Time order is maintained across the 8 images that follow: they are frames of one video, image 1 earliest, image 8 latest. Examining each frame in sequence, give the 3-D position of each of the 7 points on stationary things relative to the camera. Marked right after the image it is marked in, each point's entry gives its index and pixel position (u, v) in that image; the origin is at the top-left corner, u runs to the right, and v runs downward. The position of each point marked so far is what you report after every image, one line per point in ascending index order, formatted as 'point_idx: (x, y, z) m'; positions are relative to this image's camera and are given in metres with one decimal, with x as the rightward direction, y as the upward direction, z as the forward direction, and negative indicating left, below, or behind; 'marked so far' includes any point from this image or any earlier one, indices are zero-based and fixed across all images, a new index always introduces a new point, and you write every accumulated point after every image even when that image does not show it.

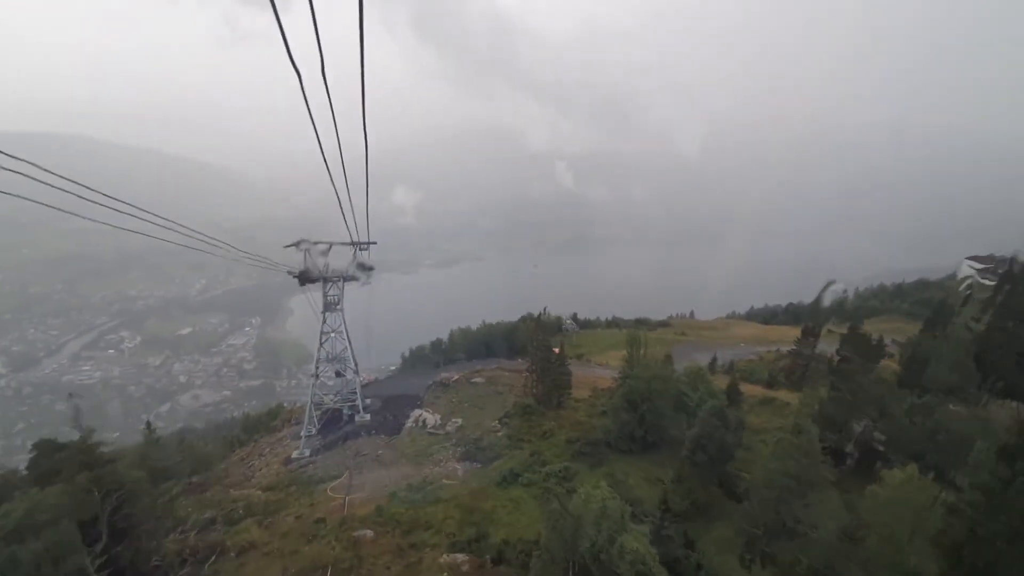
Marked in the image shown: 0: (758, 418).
0: (+9.7, -5.2, +19.5) m
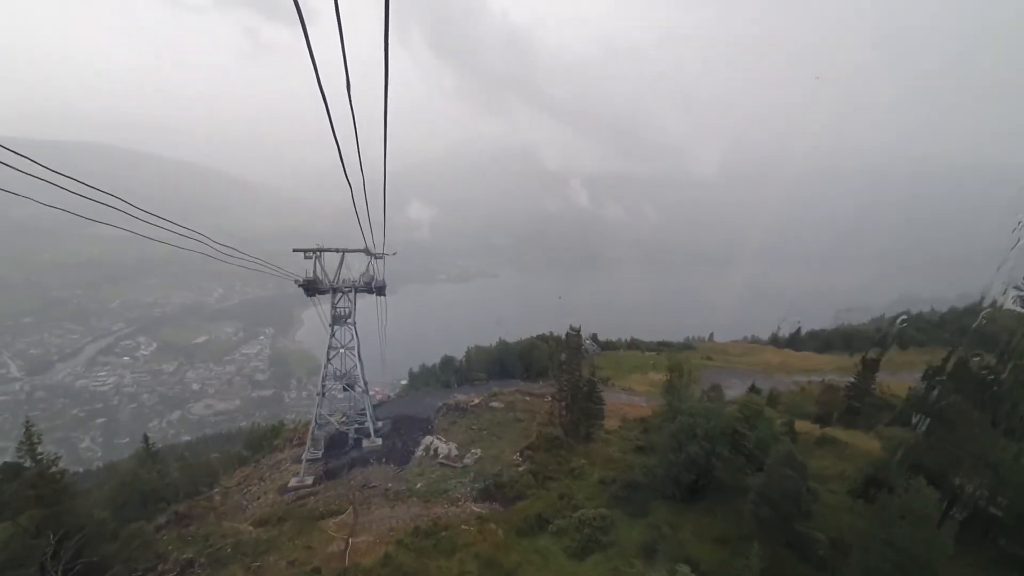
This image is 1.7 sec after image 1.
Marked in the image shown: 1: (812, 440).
0: (+10.5, -6.0, +16.9) m
1: (+11.5, -5.8, +19.3) m
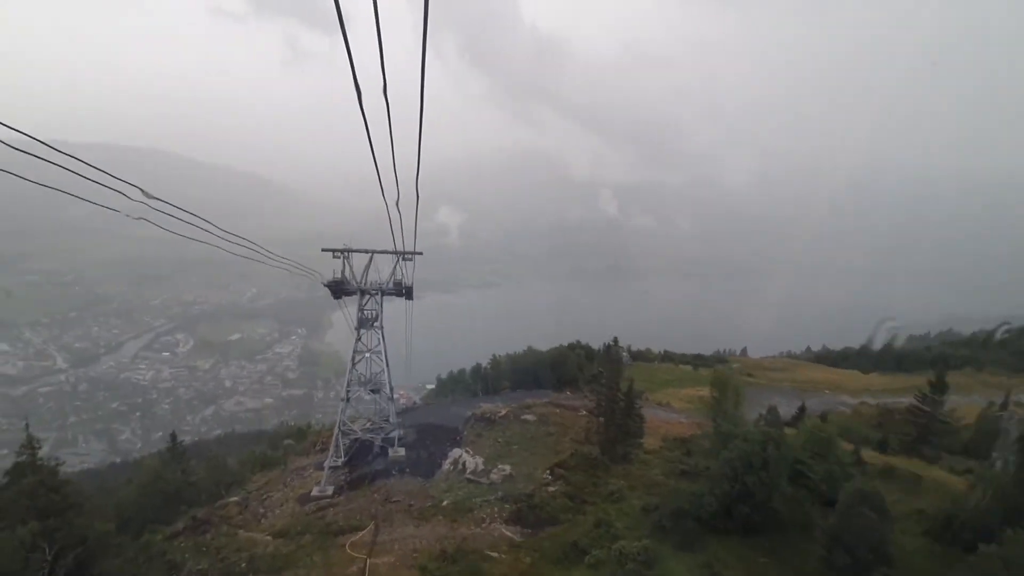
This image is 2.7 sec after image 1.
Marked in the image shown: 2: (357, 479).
0: (+11.5, -6.4, +15.1) m
1: (+12.7, -6.3, +17.4) m
2: (-6.0, -7.4, +19.5) m
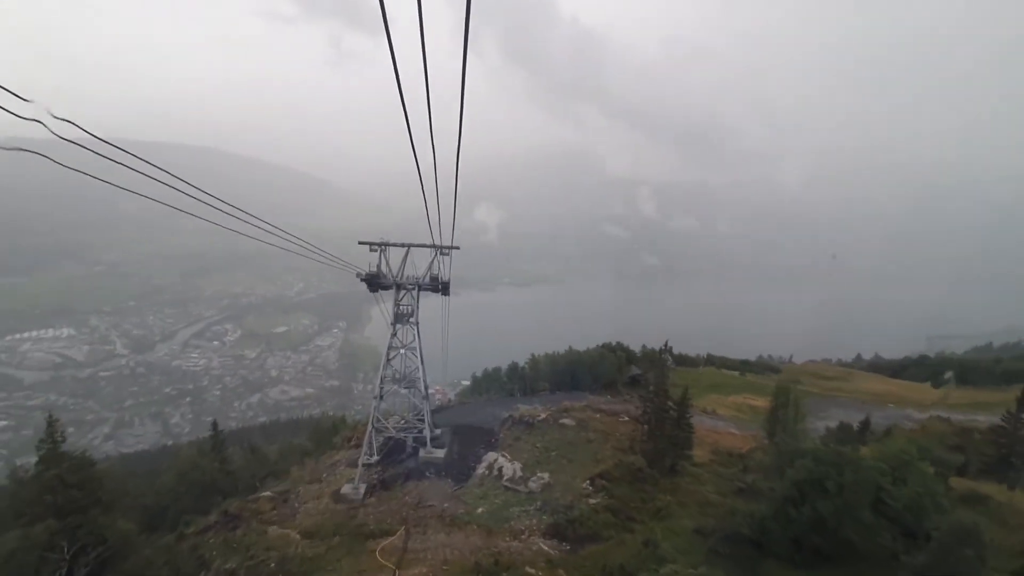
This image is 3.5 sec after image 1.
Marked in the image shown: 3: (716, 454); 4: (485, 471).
0: (+12.6, -6.6, +13.2) m
1: (+13.9, -6.5, +15.4) m
2: (-4.6, -7.2, +18.8) m
3: (+8.0, -6.5, +19.6) m
4: (-1.0, -6.6, +18.0) m
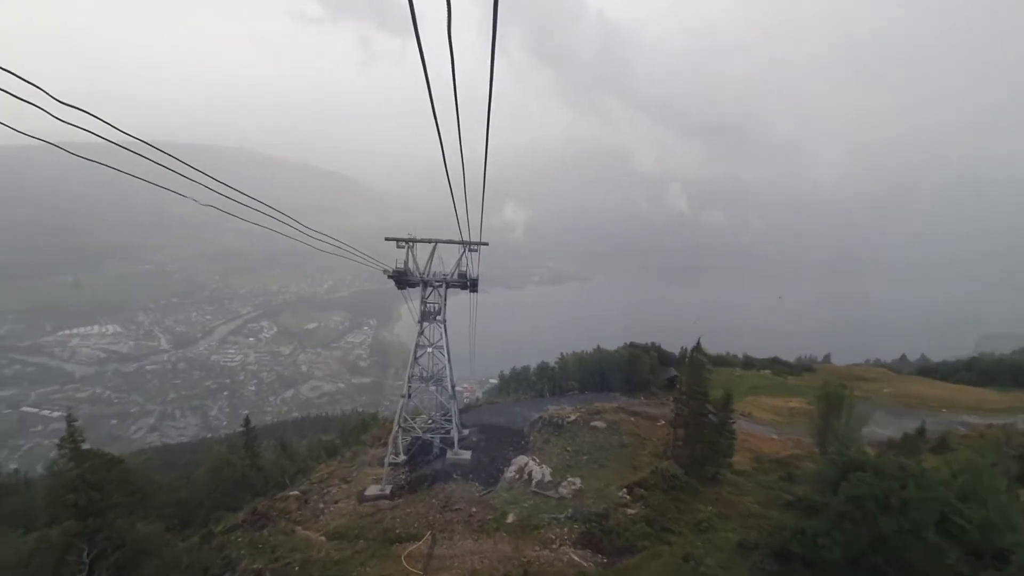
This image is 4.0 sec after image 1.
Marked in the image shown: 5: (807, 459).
0: (+13.3, -6.5, +11.8) m
1: (+14.7, -6.4, +14.0) m
2: (-3.5, -7.1, +18.4) m
3: (+9.1, -6.4, +18.5) m
4: (0.0, -6.5, +17.4) m
5: (+11.1, -6.5, +19.0) m
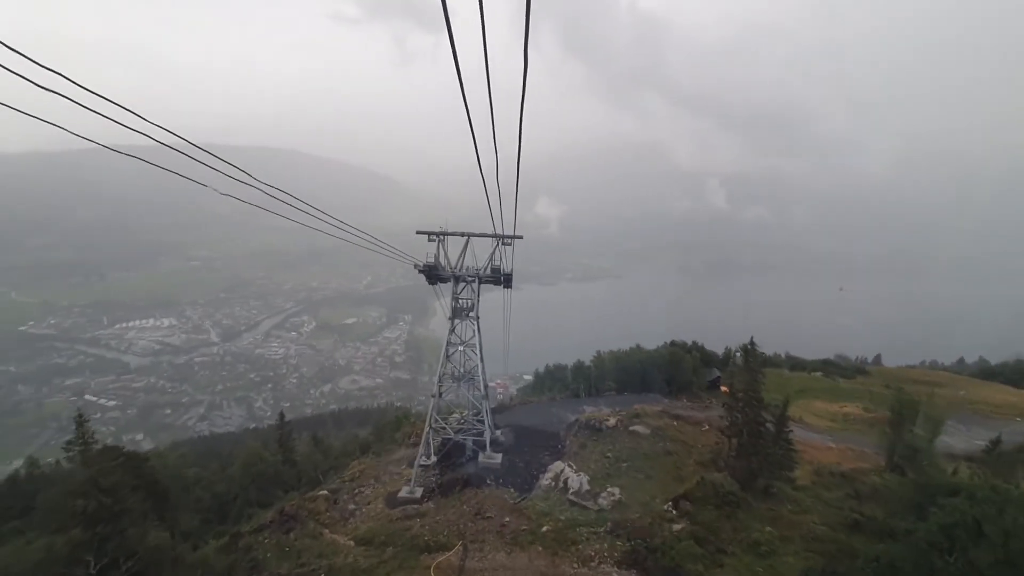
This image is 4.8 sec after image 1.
0: (+14.1, -6.4, +9.9) m
1: (+15.6, -6.3, +12.0) m
2: (-2.3, -6.9, +17.7) m
3: (+10.3, -6.3, +16.9) m
4: (+1.2, -6.3, +16.4) m
5: (+12.4, -6.4, +17.2) m
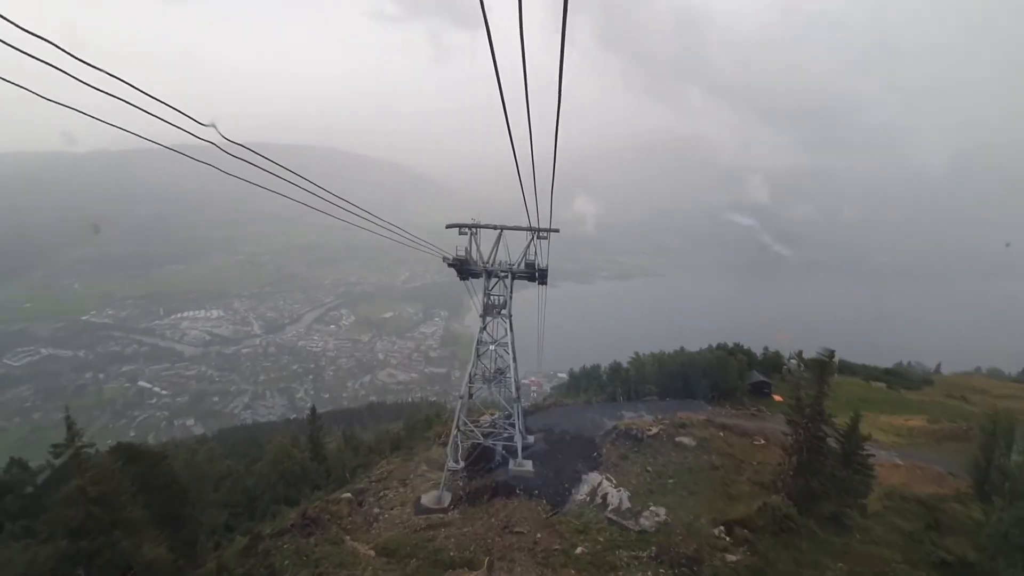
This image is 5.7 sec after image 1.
0: (+14.6, -6.5, +7.7) m
1: (+16.3, -6.4, +9.7) m
2: (-1.2, -6.7, +16.6) m
3: (+11.3, -6.3, +14.9) m
4: (+2.2, -6.2, +15.1) m
5: (+13.4, -6.4, +15.1) m
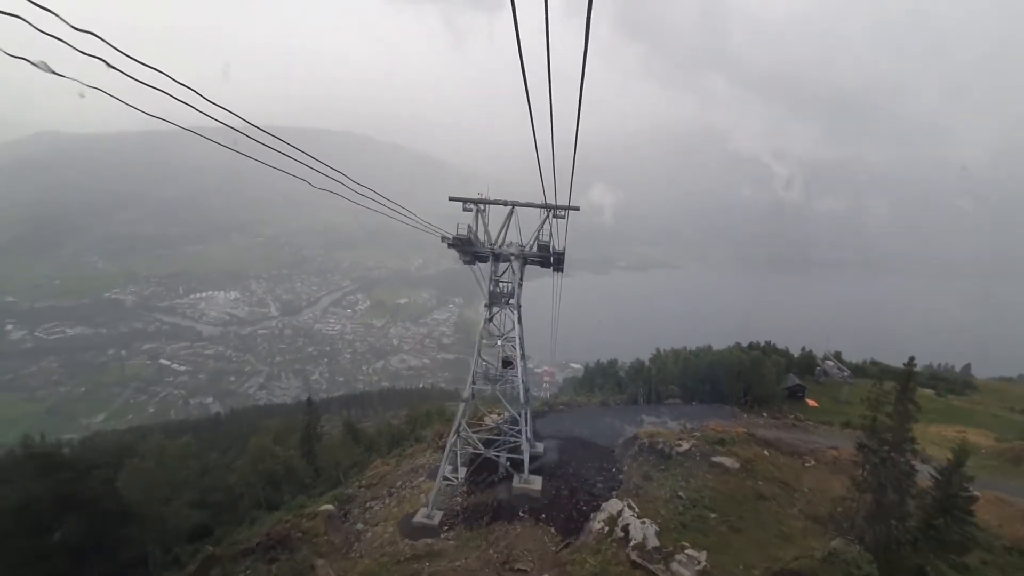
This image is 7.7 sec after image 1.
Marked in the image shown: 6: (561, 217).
0: (+14.4, -6.7, +4.8) m
1: (+16.2, -6.6, +6.7) m
2: (-1.1, -6.3, +14.1) m
3: (+11.4, -6.2, +12.1) m
4: (+2.3, -5.9, +12.5) m
5: (+13.4, -6.4, +12.2) m
6: (+1.6, +2.3, +16.2) m
